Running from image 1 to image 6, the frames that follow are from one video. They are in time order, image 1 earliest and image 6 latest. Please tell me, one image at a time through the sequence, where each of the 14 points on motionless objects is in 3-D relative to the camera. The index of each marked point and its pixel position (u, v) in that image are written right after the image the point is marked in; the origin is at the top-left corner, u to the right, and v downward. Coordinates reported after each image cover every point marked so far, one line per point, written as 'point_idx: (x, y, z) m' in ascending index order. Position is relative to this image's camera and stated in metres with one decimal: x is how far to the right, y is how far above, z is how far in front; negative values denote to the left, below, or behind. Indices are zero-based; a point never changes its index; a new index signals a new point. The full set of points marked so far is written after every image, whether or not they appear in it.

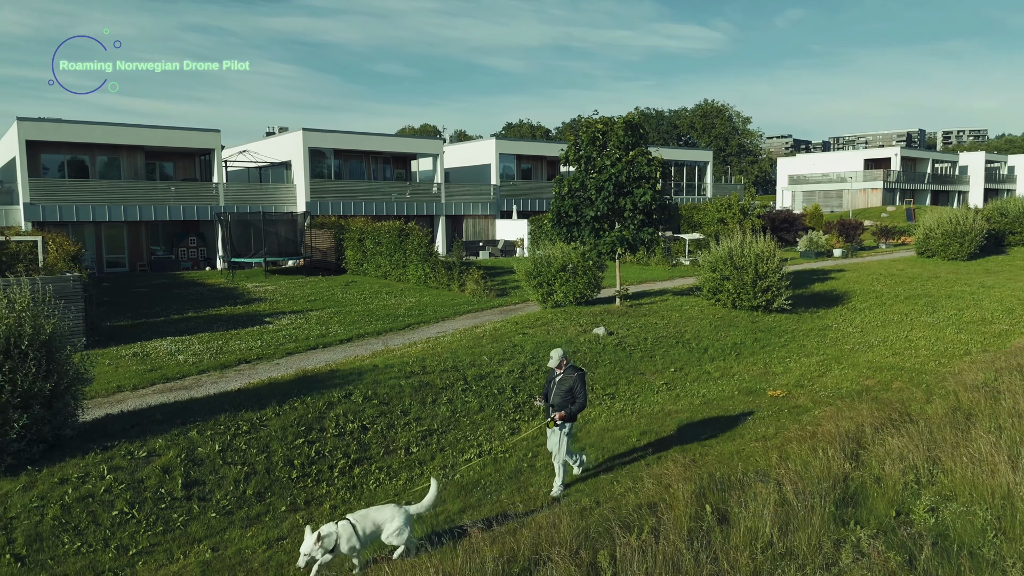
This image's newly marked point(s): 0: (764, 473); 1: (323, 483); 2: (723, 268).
0: (+2.8, -2.0, +8.0) m
1: (-2.2, -2.2, +8.4) m
2: (+5.4, +0.5, +18.7) m
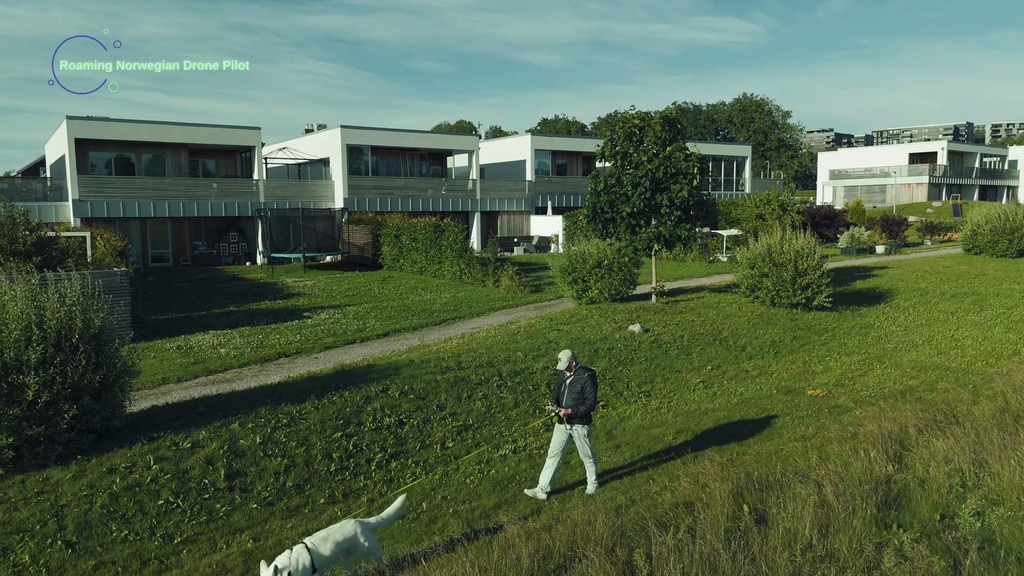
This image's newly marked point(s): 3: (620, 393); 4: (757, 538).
0: (+3.2, -2.0, +7.9) m
1: (-1.8, -2.2, +8.5) m
2: (+6.3, +0.6, +18.4) m
3: (+1.8, -1.7, +11.9) m
4: (+2.1, -2.1, +6.2) m
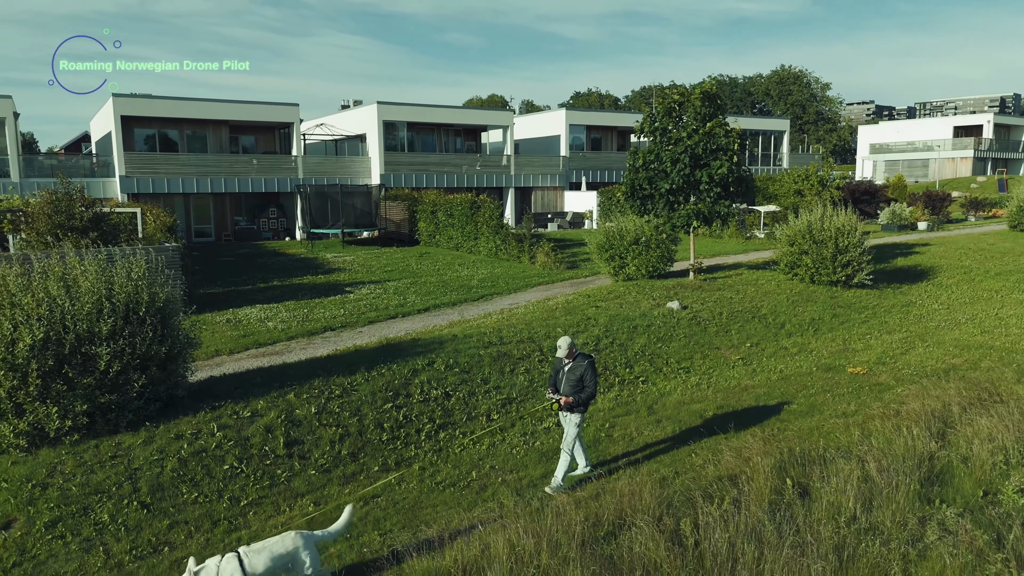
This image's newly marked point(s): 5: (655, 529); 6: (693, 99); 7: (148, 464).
0: (+3.7, -1.8, +8.0) m
1: (-1.2, -1.9, +8.9) m
2: (+7.3, +1.1, +18.3) m
3: (+2.5, -1.3, +12.1) m
4: (+2.5, -1.9, +6.4) m
5: (+1.2, -2.0, +6.0) m
6: (+4.4, +4.6, +17.8) m
7: (-3.8, -1.9, +7.8) m
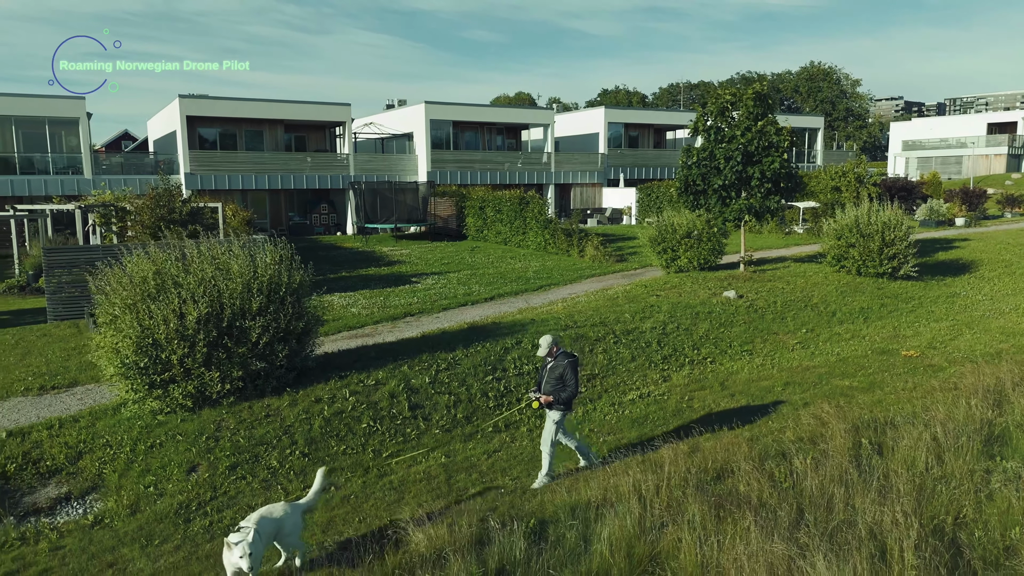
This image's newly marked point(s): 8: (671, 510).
0: (+4.9, -1.6, +9.0) m
1: (+0.1, -1.7, +10.0) m
2: (+8.8, +1.4, +19.1) m
3: (+3.8, -1.1, +13.1) m
4: (+3.7, -1.8, +7.4) m
5: (+2.4, -1.8, +7.0) m
6: (+6.0, +4.8, +18.7) m
7: (-2.6, -1.6, +8.9) m
8: (+1.4, -2.0, +6.5) m
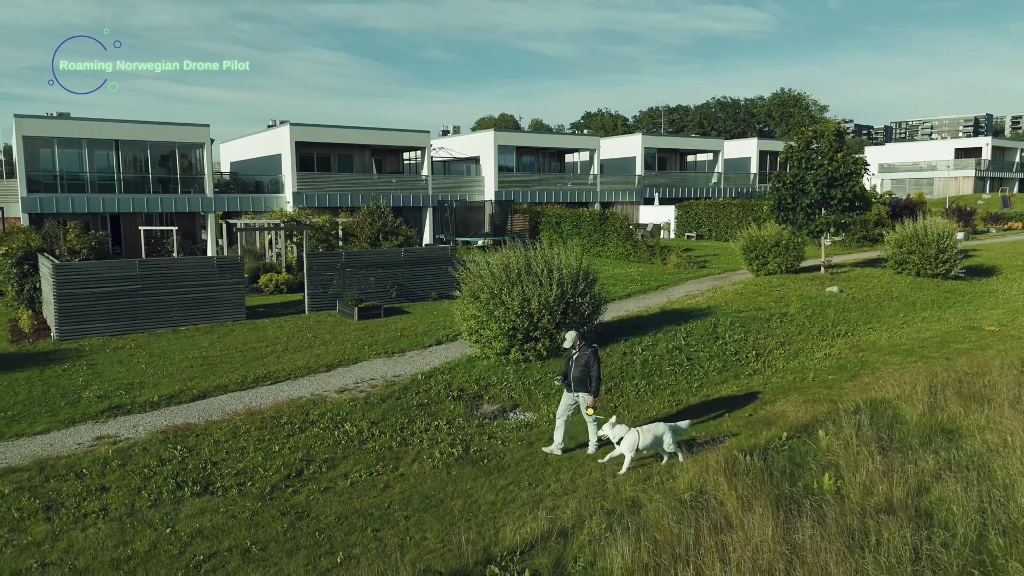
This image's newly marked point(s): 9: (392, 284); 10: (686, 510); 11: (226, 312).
0: (+9.5, -1.3, +13.3) m
1: (+4.6, -1.4, +14.0) m
2: (+12.9, +1.4, +23.7) m
3: (+8.2, -0.9, +17.4) m
4: (+8.4, -1.4, +11.6) m
5: (+7.0, -1.5, +11.2) m
6: (+10.0, +4.9, +23.2) m
7: (+2.0, -1.4, +12.9) m
8: (+6.2, -1.6, +10.7) m
9: (-3.3, +0.1, +20.0) m
10: (+1.7, -2.1, +7.0) m
11: (-6.8, -0.6, +17.3) m
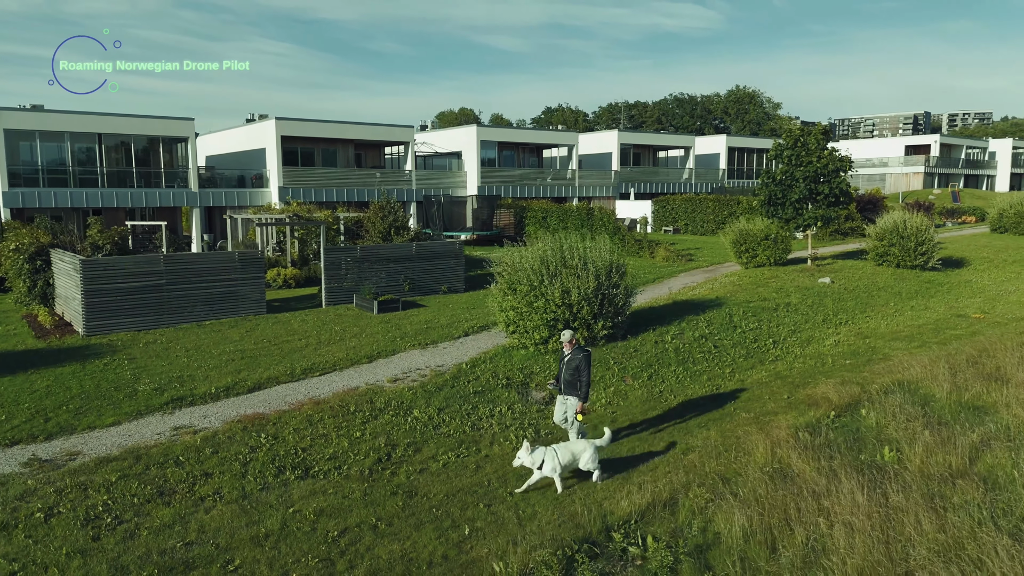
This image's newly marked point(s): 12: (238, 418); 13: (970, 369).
0: (+10.2, -1.1, +14.4) m
1: (+5.3, -1.2, +14.9) m
2: (+12.9, +1.7, +25.0) m
3: (+8.6, -0.7, +18.4) m
4: (+9.2, -1.2, +12.7) m
5: (+7.9, -1.3, +12.2) m
6: (+10.1, +5.2, +24.3) m
7: (+2.7, -1.2, +13.5) m
8: (+7.0, -1.4, +11.6) m
9: (-3.0, +0.3, +20.3) m
10: (+2.8, -2.0, +7.6) m
11: (-6.3, -0.4, +17.4) m
12: (-3.9, -1.8, +10.3) m
13: (+7.6, -1.4, +12.1) m
